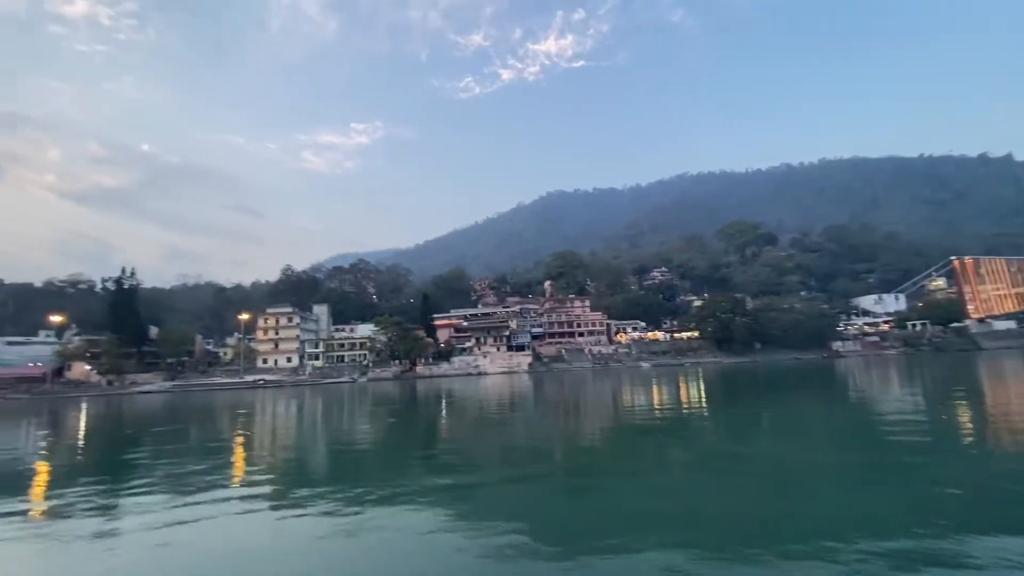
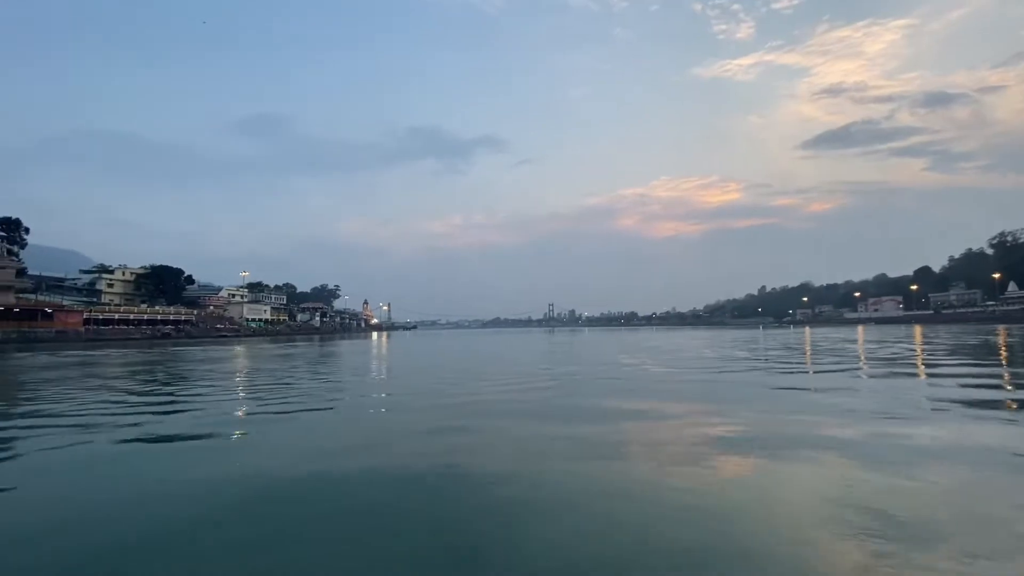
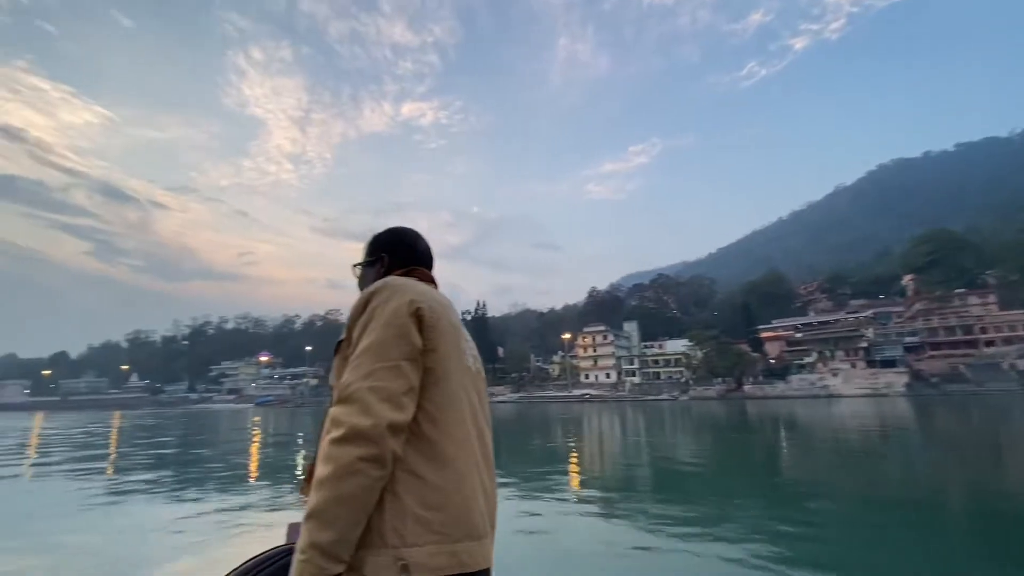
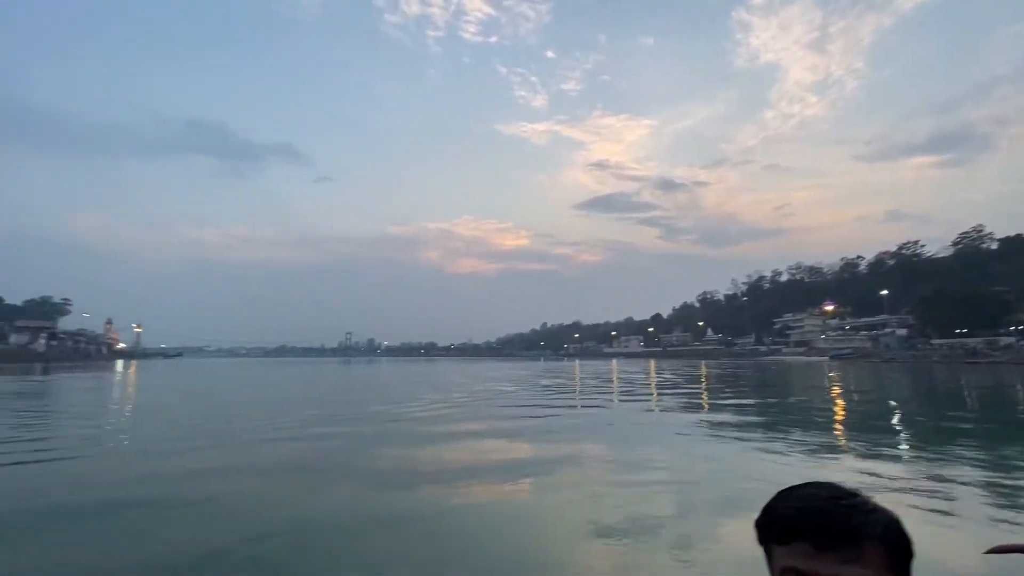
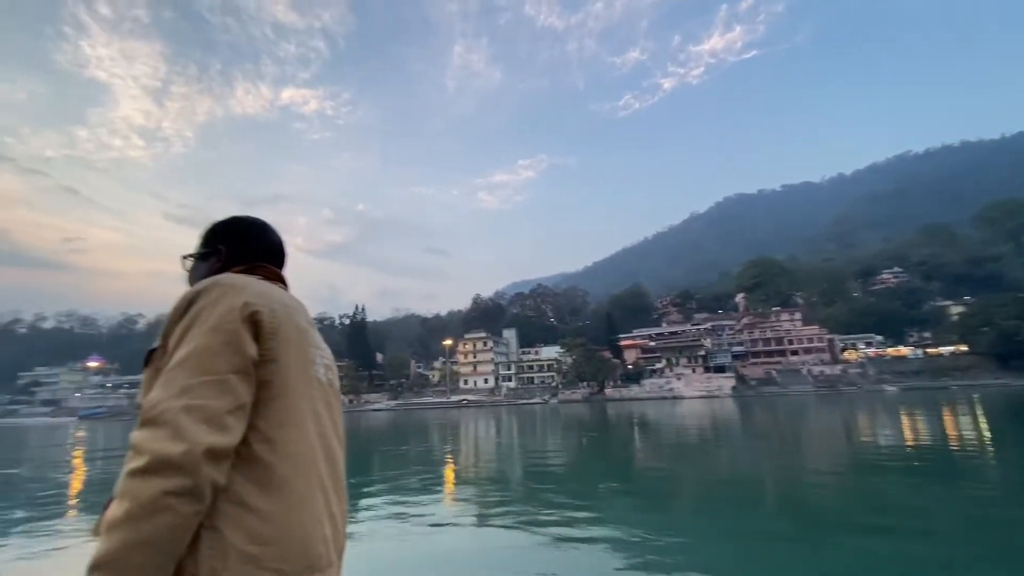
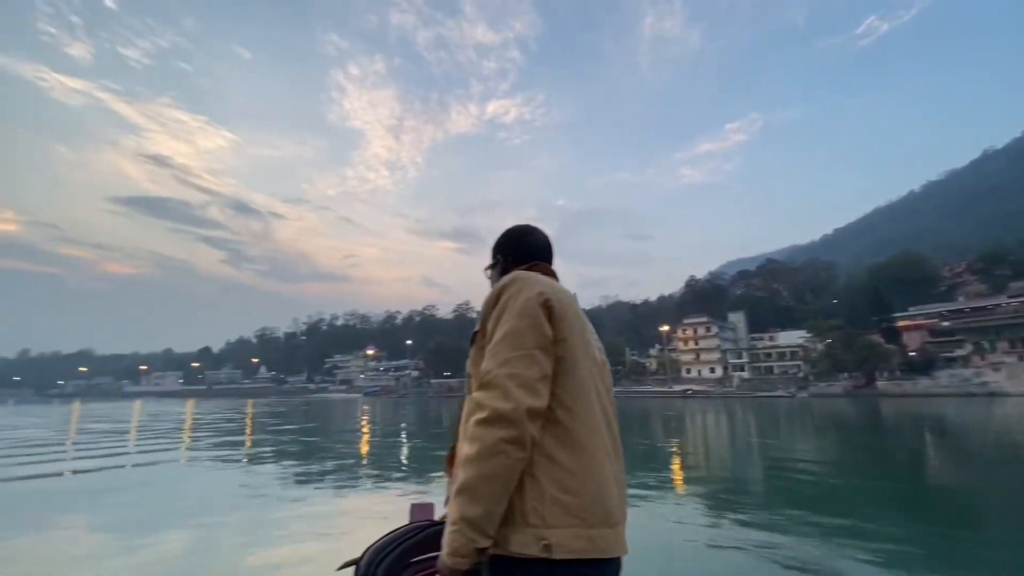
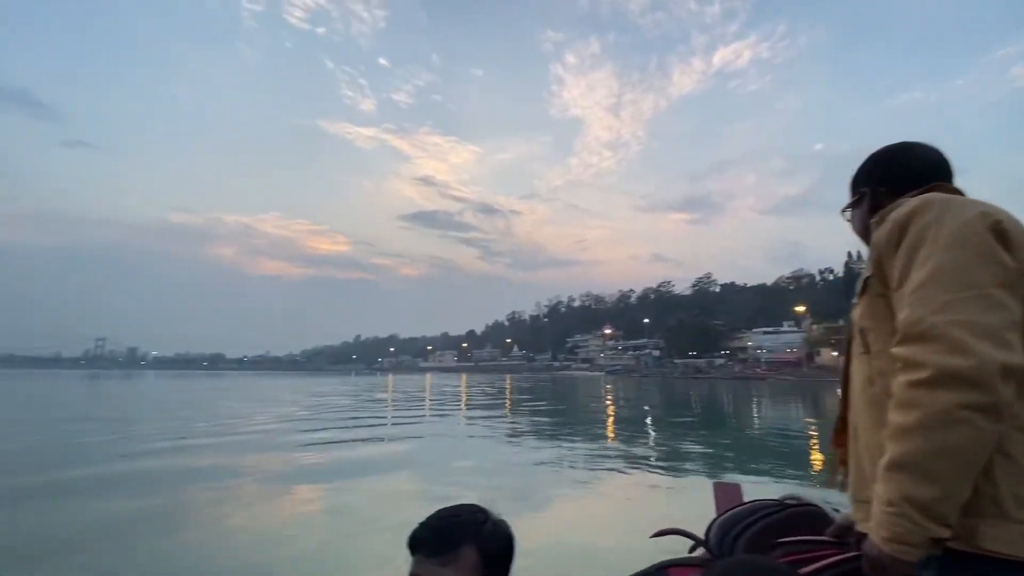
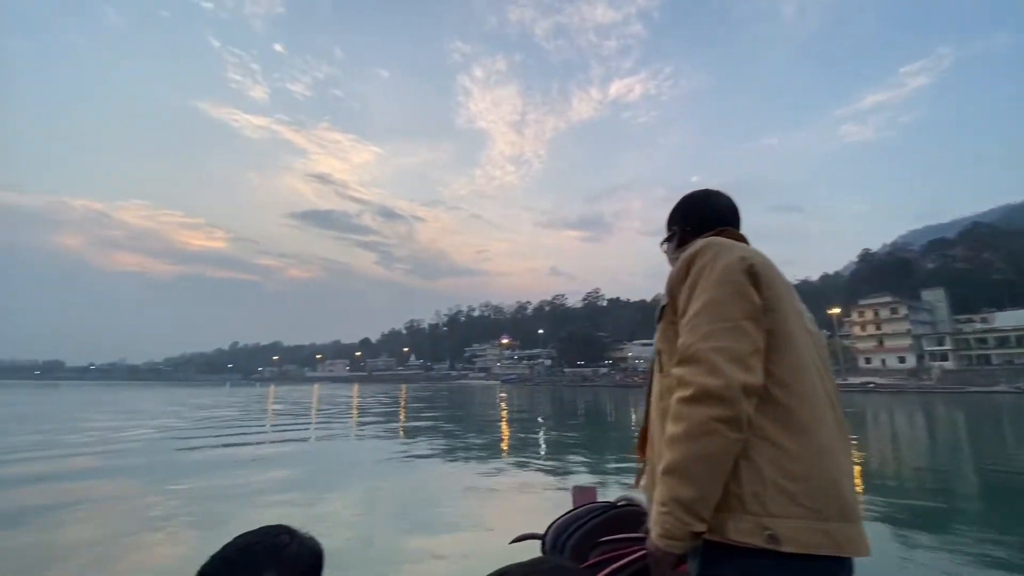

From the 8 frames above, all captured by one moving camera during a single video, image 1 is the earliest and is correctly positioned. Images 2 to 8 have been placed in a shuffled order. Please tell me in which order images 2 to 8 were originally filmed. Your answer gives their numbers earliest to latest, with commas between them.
5, 3, 6, 8, 7, 4, 2
